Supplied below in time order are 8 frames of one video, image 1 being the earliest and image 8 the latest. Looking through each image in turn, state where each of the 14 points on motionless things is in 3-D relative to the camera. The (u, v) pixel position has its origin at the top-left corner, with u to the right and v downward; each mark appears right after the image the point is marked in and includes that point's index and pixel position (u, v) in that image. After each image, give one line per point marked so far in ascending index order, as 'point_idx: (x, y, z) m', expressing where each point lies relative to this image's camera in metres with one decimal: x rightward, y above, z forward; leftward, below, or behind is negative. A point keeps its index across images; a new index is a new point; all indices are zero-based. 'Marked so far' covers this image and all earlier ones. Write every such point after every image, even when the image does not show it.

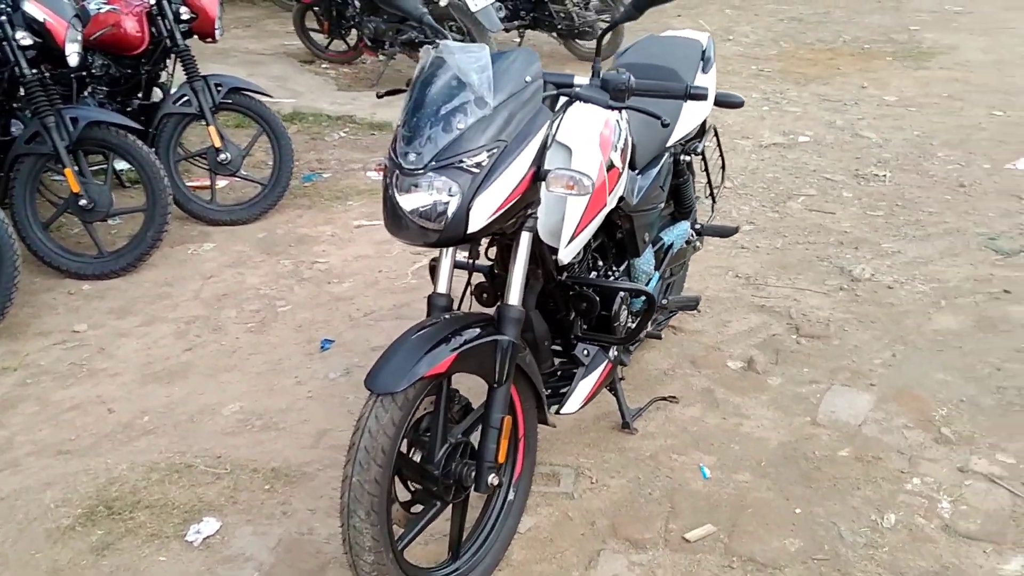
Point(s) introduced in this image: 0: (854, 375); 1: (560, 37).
0: (+1.2, -0.3, +3.3) m
1: (+0.3, +2.3, +8.4) m
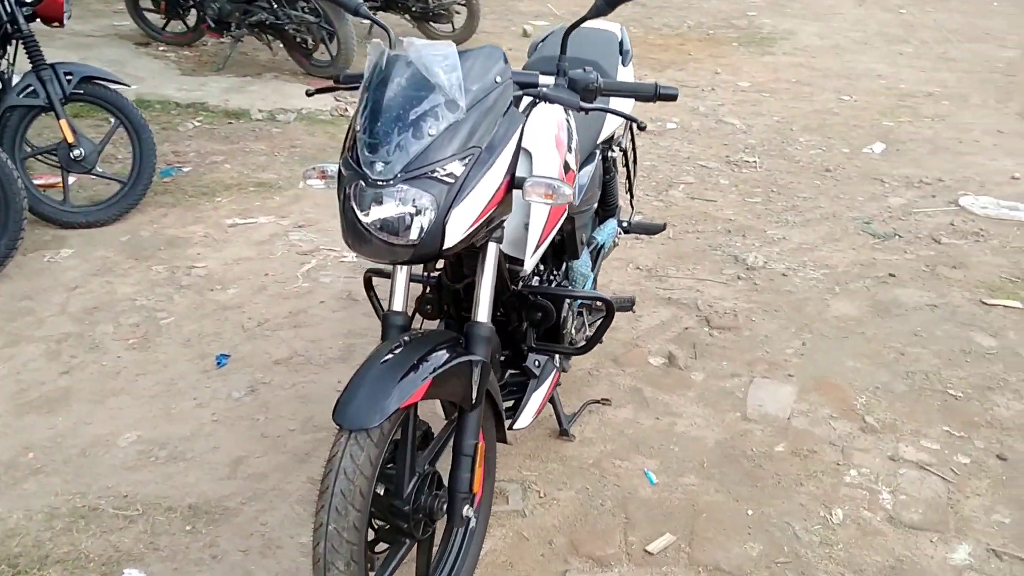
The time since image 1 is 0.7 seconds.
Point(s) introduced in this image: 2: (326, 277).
0: (+1.0, -0.3, +3.3) m
1: (-1.0, +2.4, +8.2) m
2: (-0.9, +0.1, +4.2) m
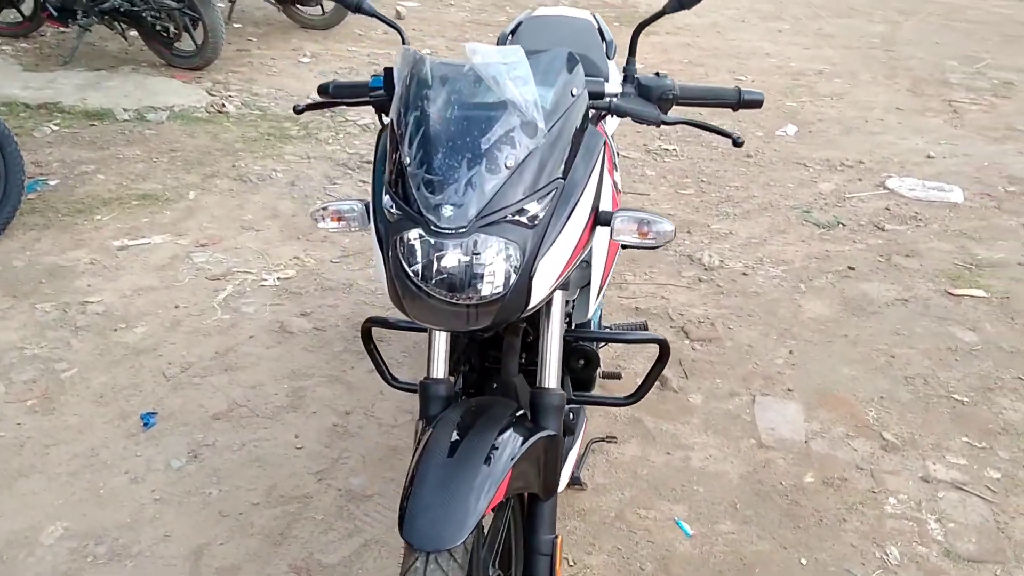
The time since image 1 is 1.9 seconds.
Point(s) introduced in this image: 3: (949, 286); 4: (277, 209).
0: (+0.9, -0.3, +3.1) m
1: (-1.9, +2.3, +7.5) m
2: (-1.1, -0.1, +3.7) m
3: (+1.8, 0.0, +3.7) m
4: (-1.2, +0.4, +4.5) m
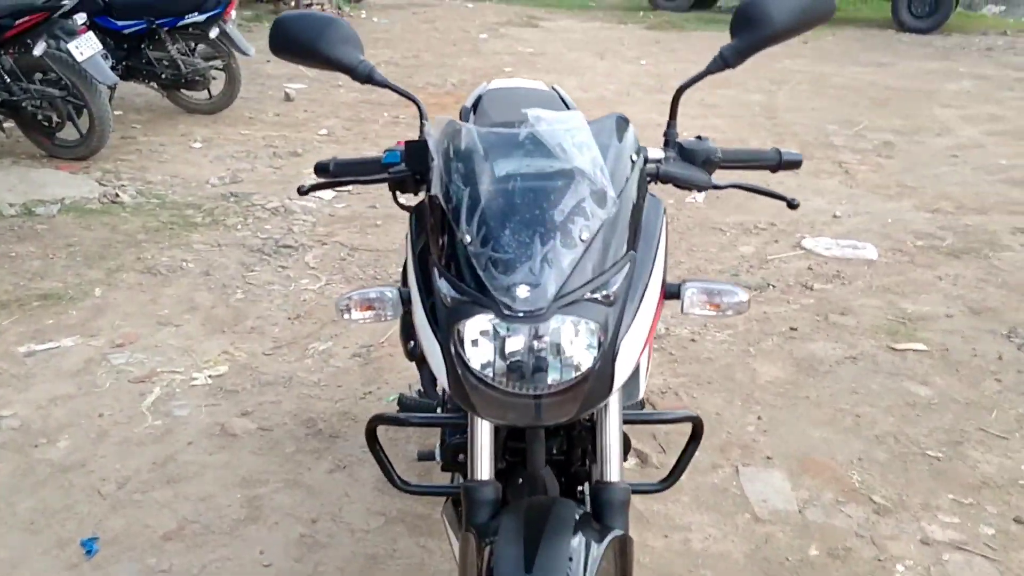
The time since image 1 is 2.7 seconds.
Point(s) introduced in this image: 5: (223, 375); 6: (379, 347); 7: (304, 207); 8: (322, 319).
0: (+0.8, -0.5, +3.1) m
1: (-2.8, +1.6, +7.2) m
2: (-1.2, -0.4, +3.4) m
3: (+1.6, -0.2, +3.8) m
4: (-1.5, -0.1, +4.2) m
5: (-1.1, -0.3, +3.5) m
6: (-0.5, -0.2, +3.8) m
7: (-1.2, +0.5, +5.3) m
8: (-0.8, -0.1, +4.0) m
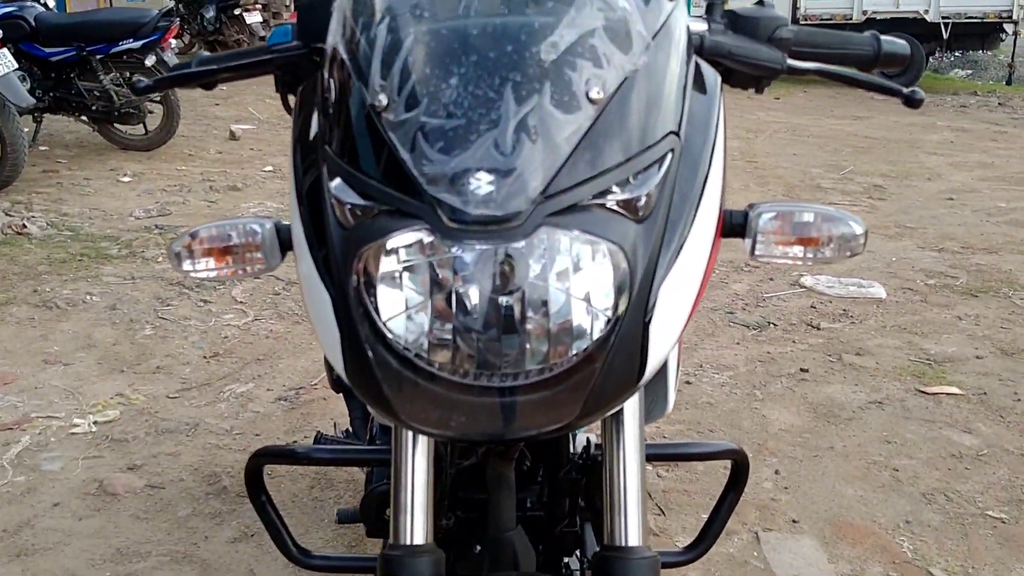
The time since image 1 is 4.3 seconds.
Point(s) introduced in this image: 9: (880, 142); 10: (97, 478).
0: (+0.7, -0.6, +2.4) m
1: (-3.0, +1.2, +6.6) m
2: (-1.3, -0.5, +2.7) m
3: (+1.5, -0.3, +3.3) m
4: (-1.6, -0.2, +3.5) m
5: (-1.3, -0.4, +2.9) m
6: (-0.7, -0.3, +3.1) m
7: (-1.4, +0.3, +4.7) m
8: (-1.0, -0.3, +3.3) m
9: (+3.2, +1.3, +7.9) m
10: (-1.2, -0.5, +2.6) m
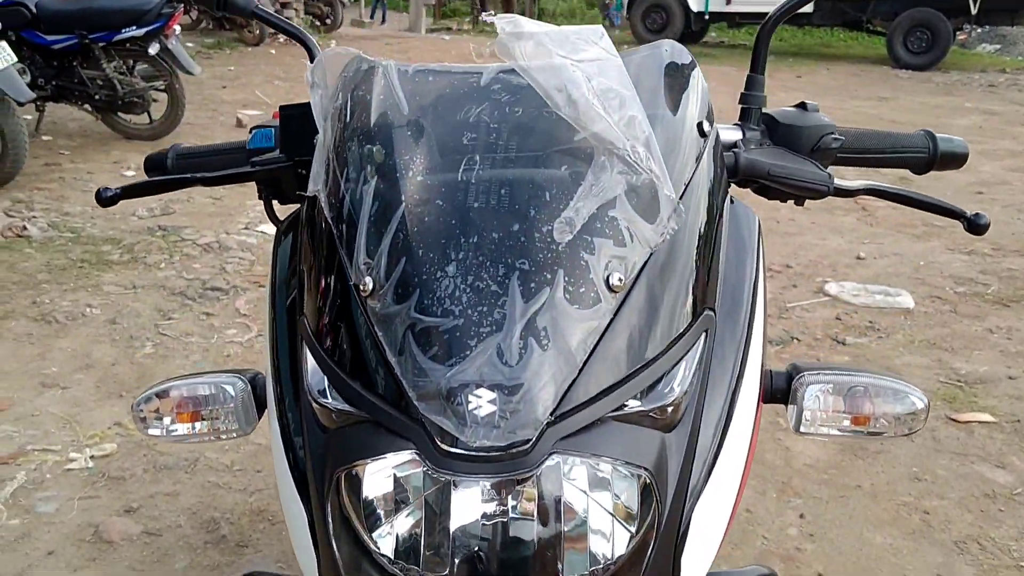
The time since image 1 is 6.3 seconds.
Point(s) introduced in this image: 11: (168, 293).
0: (+0.7, -0.7, +2.3) m
1: (-2.9, +1.2, +6.5) m
2: (-1.3, -0.6, +2.6) m
3: (+1.5, -0.4, +3.1) m
4: (-1.6, -0.3, +3.4) m
5: (-1.2, -0.5, +2.8) m
6: (-0.6, -0.4, +3.0) m
7: (-1.3, +0.2, +4.6) m
8: (-0.9, -0.3, +3.2) m
9: (+3.3, +1.4, +7.7) m
10: (-1.1, -0.6, +2.5) m
11: (-1.5, 0.0, +4.0) m
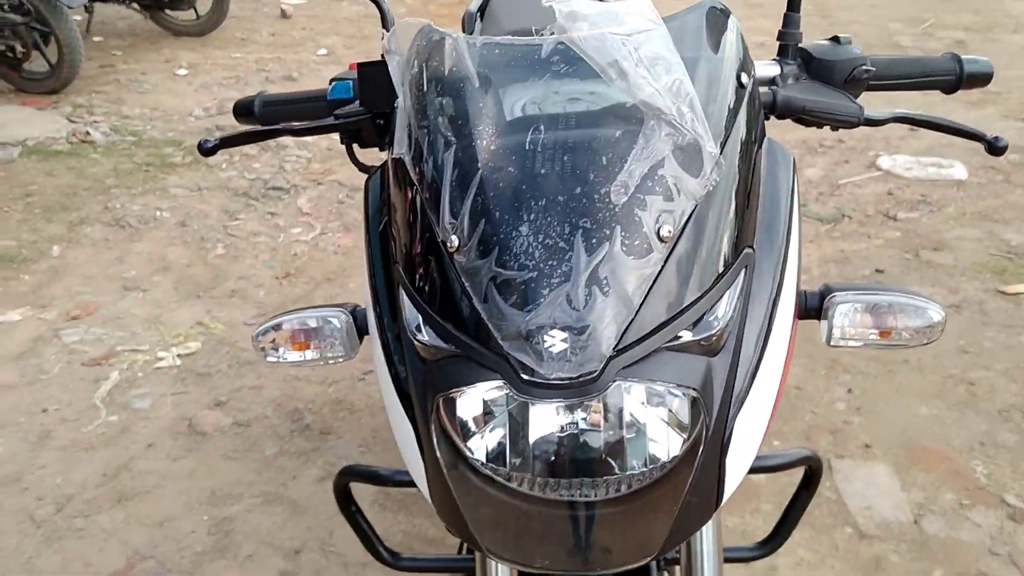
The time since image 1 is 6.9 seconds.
0: (+0.9, -0.4, +2.5) m
1: (-2.6, +2.0, +6.5) m
2: (-1.1, -0.3, +2.8) m
3: (+1.7, 0.0, +3.2) m
4: (-1.4, +0.1, +3.6) m
5: (-1.0, -0.2, +3.0) m
6: (-0.5, -0.1, +3.1) m
7: (-1.1, +0.8, +4.7) m
8: (-0.7, 0.0, +3.4) m
9: (+3.7, +2.5, +7.3) m
10: (-1.0, -0.4, +2.7) m
11: (-1.3, +0.4, +4.1) m
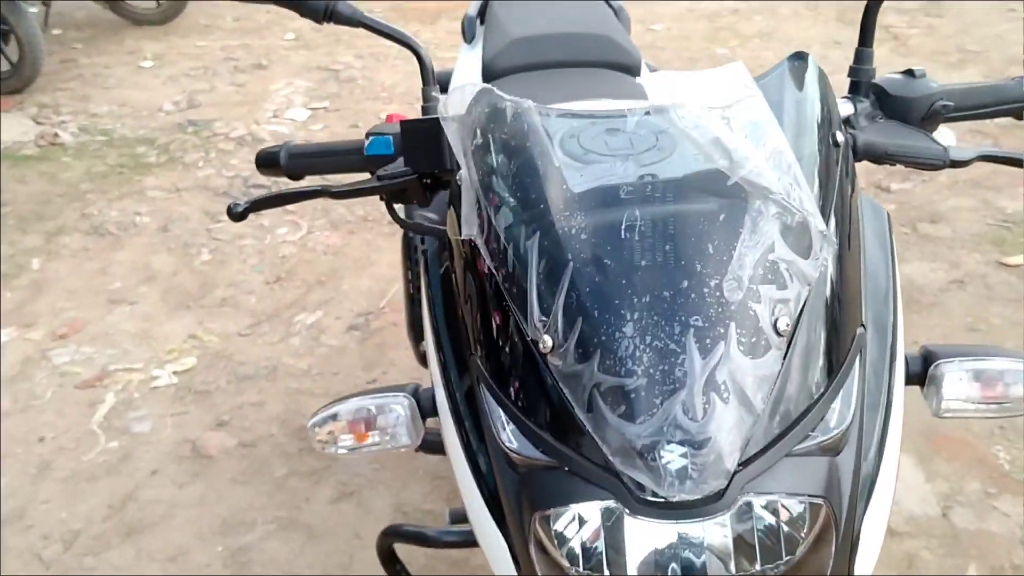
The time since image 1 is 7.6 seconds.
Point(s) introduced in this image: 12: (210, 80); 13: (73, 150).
0: (+0.9, -0.4, +2.4) m
1: (-2.8, +2.0, +6.3) m
2: (-1.1, -0.4, +2.7) m
3: (+1.7, +0.1, +3.2) m
4: (-1.4, +0.1, +3.5) m
5: (-1.0, -0.3, +2.9) m
6: (-0.4, -0.1, +3.1) m
7: (-1.2, +0.8, +4.5) m
8: (-0.7, 0.0, +3.3) m
9: (+3.4, +2.8, +7.3) m
10: (-0.9, -0.4, +2.6) m
11: (-1.3, +0.4, +4.0) m
12: (-1.8, +1.2, +5.4) m
13: (-2.2, +0.7, +4.6) m
